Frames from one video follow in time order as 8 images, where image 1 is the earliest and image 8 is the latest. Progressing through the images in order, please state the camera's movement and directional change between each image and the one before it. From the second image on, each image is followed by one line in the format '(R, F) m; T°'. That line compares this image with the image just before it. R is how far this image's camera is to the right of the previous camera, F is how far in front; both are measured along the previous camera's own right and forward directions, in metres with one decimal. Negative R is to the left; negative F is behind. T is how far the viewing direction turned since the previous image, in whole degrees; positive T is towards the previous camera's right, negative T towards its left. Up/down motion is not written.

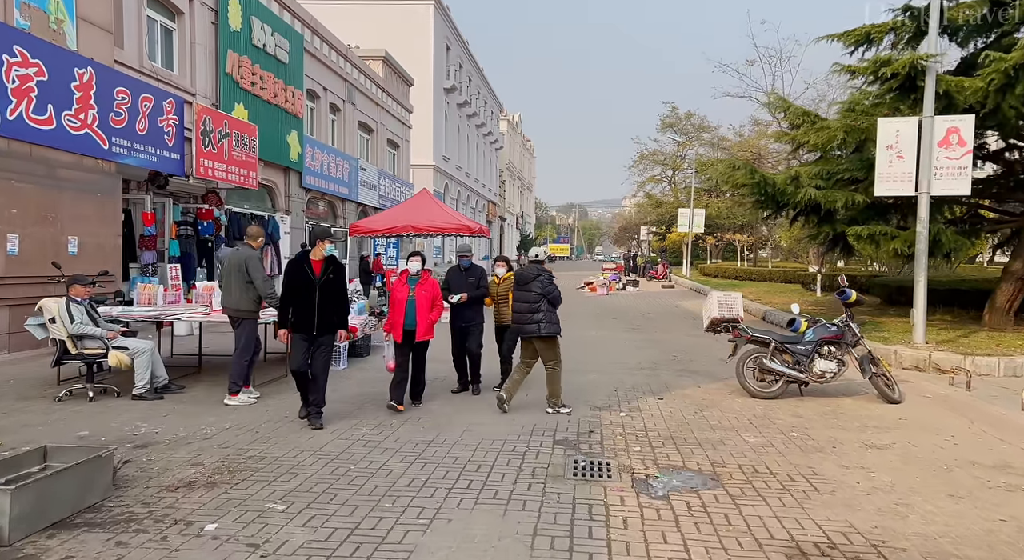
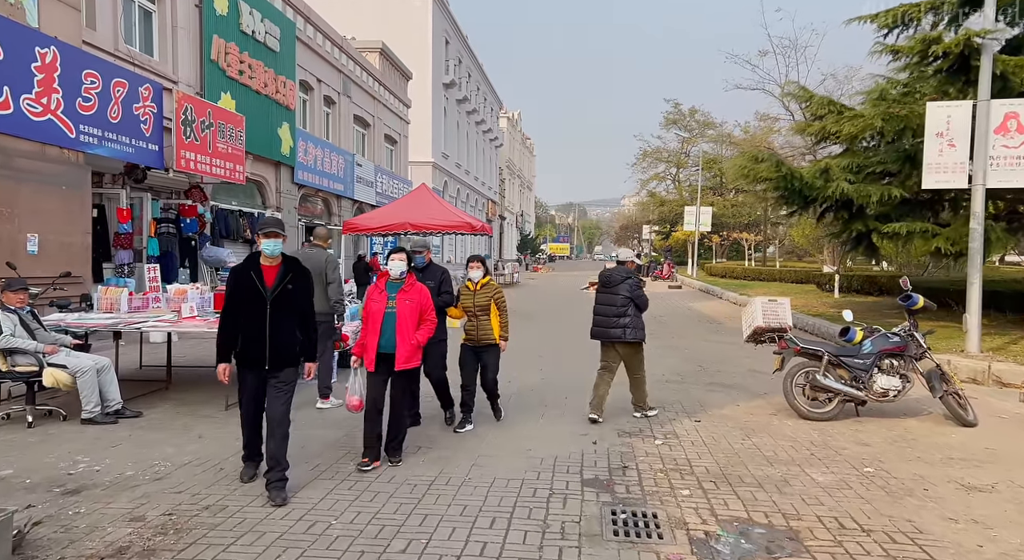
(-0.1, +1.0) m; 0°
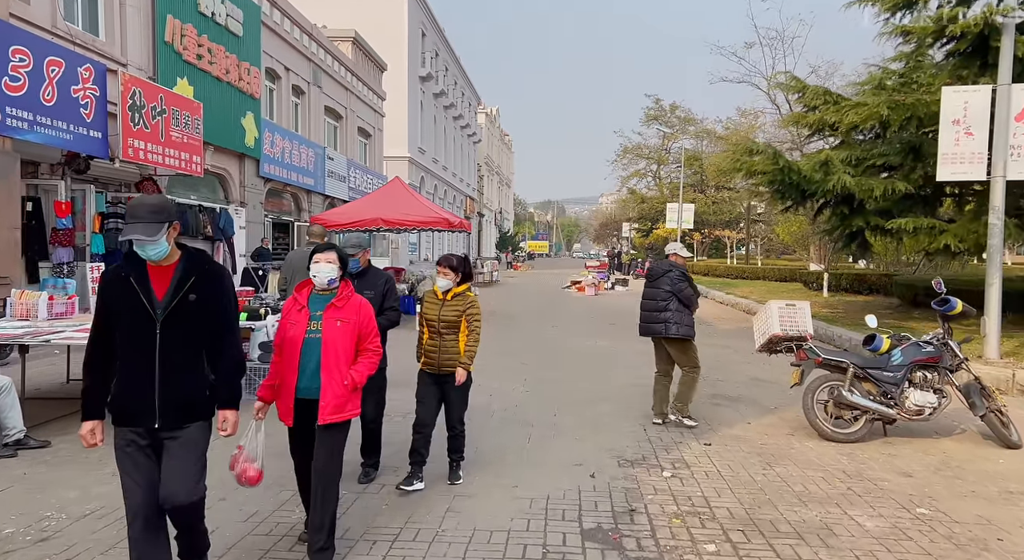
(0.0, +0.9) m; +2°
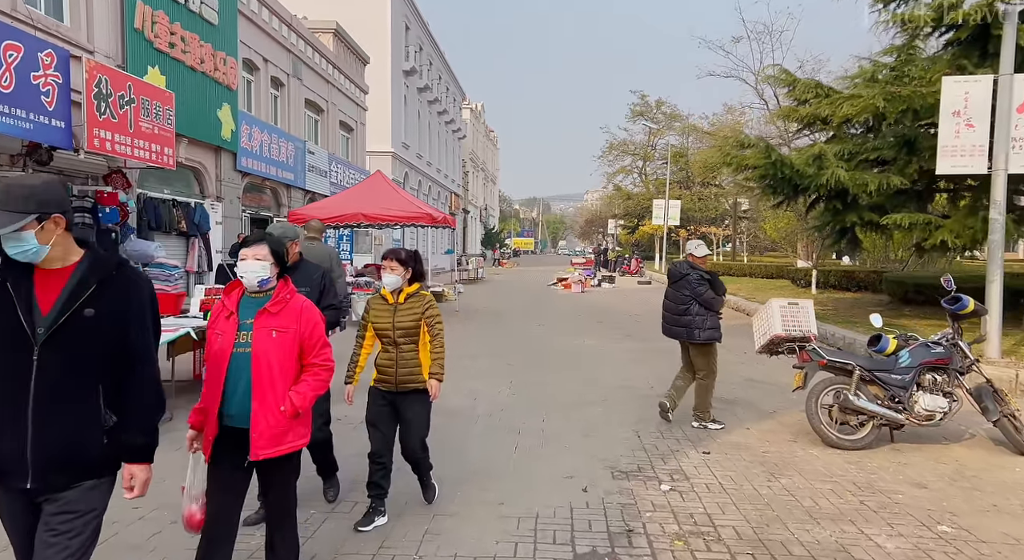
(0.0, +0.4) m; +1°
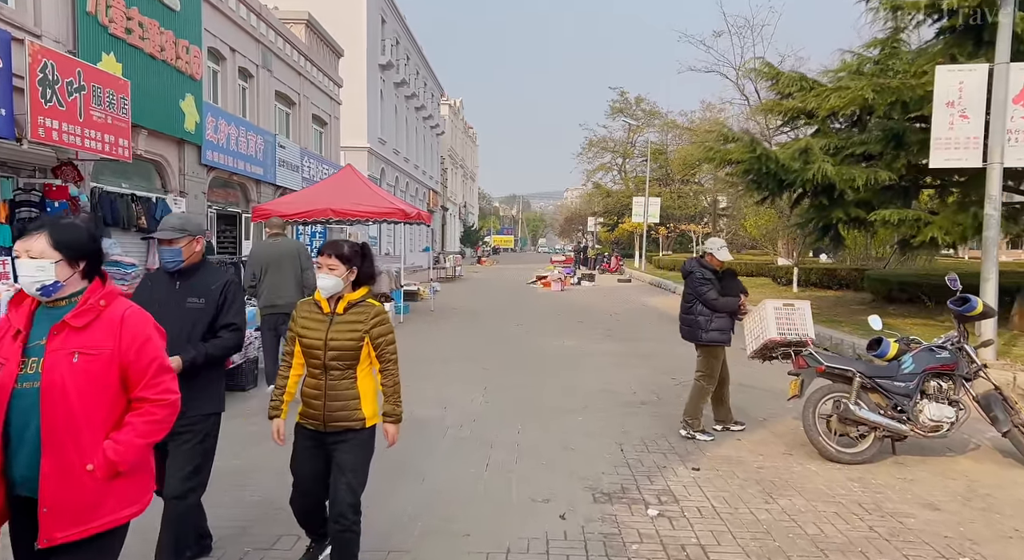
(+0.1, +0.5) m; +2°
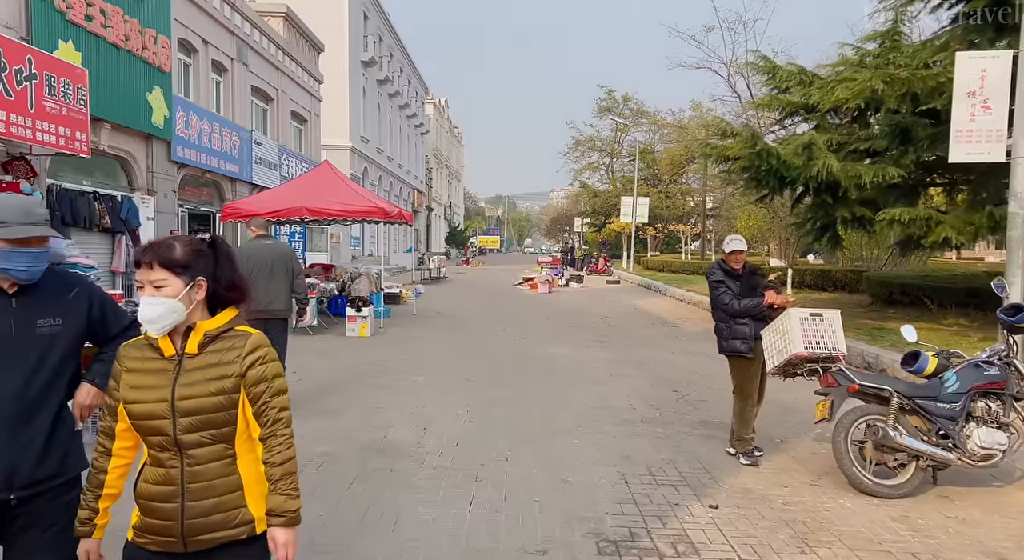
(0.0, +0.7) m; +1°
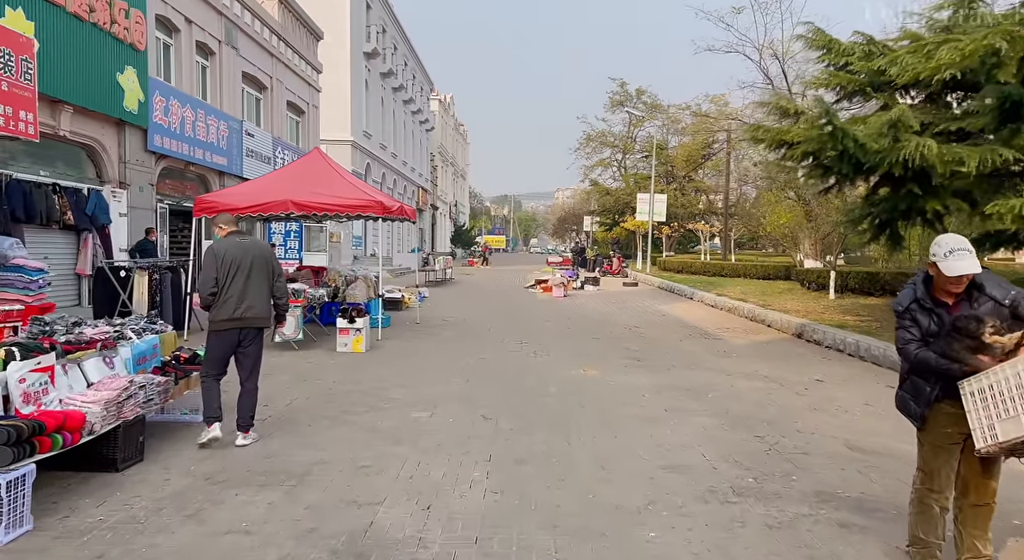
(-0.2, +1.7) m; 0°
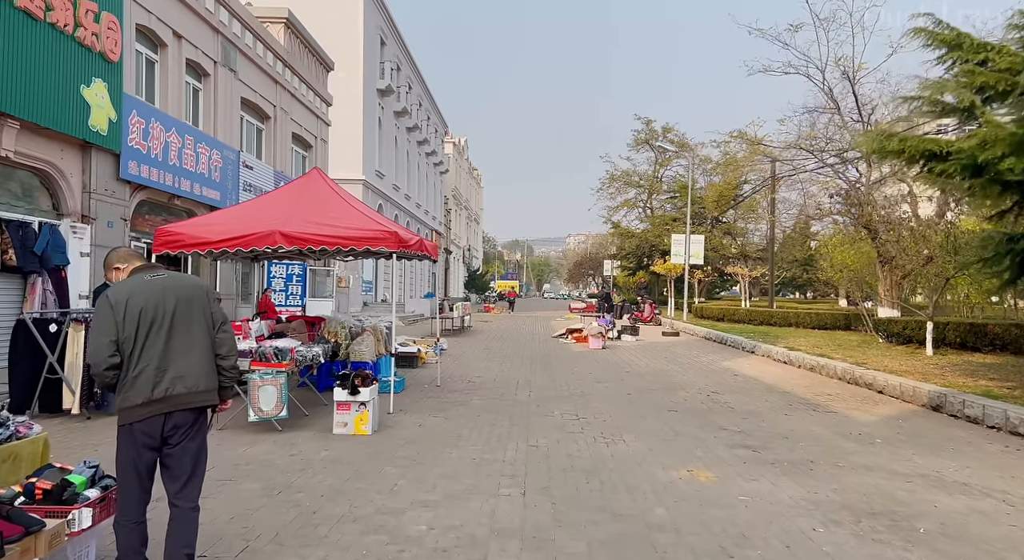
(-0.5, +2.5) m; -1°
